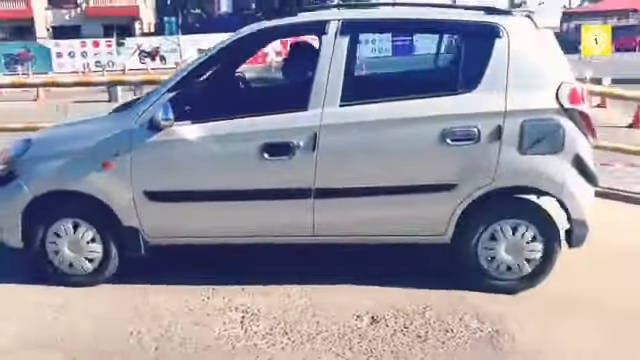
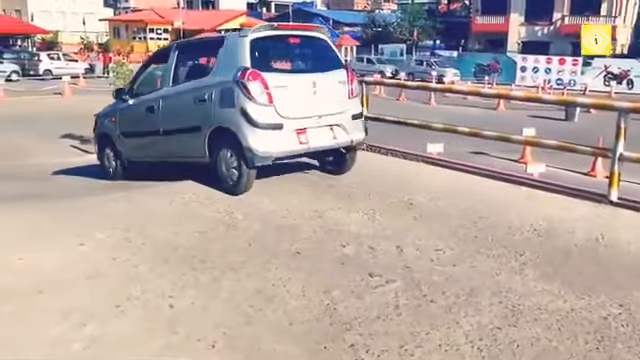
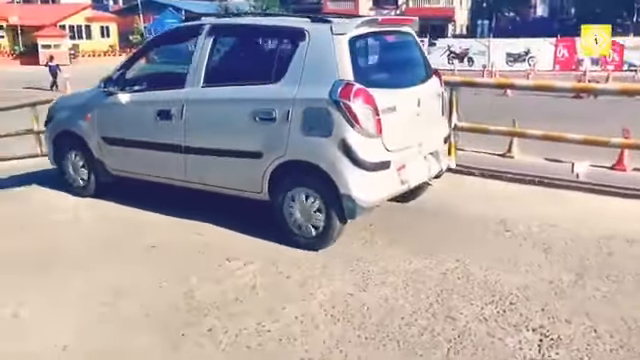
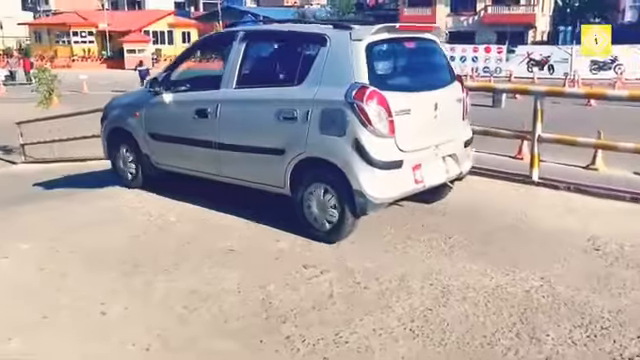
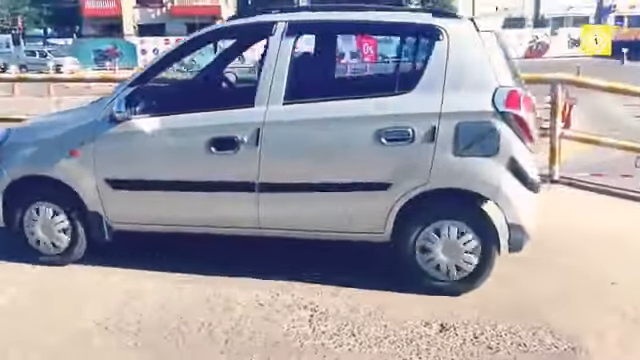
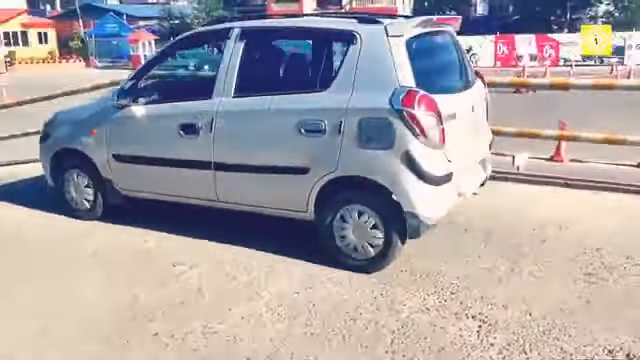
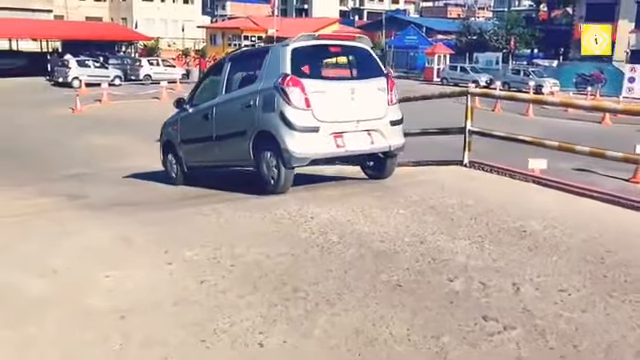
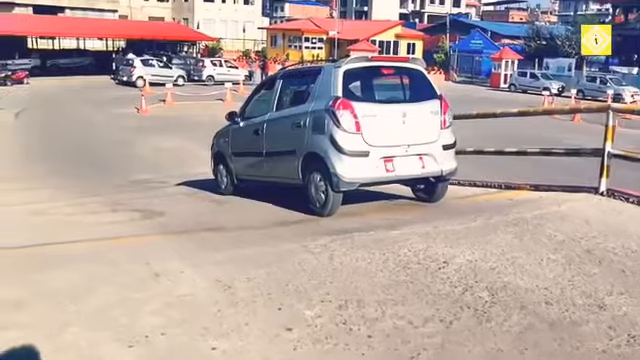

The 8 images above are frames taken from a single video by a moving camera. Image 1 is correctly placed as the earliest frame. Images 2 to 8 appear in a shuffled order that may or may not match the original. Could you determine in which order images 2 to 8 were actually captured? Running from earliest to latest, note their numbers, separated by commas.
5, 6, 3, 4, 2, 7, 8
